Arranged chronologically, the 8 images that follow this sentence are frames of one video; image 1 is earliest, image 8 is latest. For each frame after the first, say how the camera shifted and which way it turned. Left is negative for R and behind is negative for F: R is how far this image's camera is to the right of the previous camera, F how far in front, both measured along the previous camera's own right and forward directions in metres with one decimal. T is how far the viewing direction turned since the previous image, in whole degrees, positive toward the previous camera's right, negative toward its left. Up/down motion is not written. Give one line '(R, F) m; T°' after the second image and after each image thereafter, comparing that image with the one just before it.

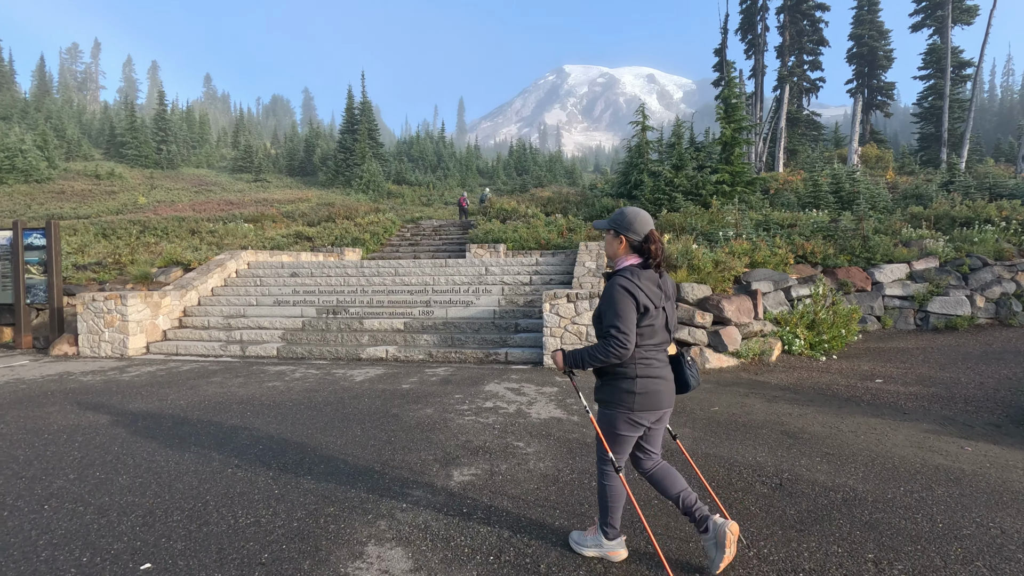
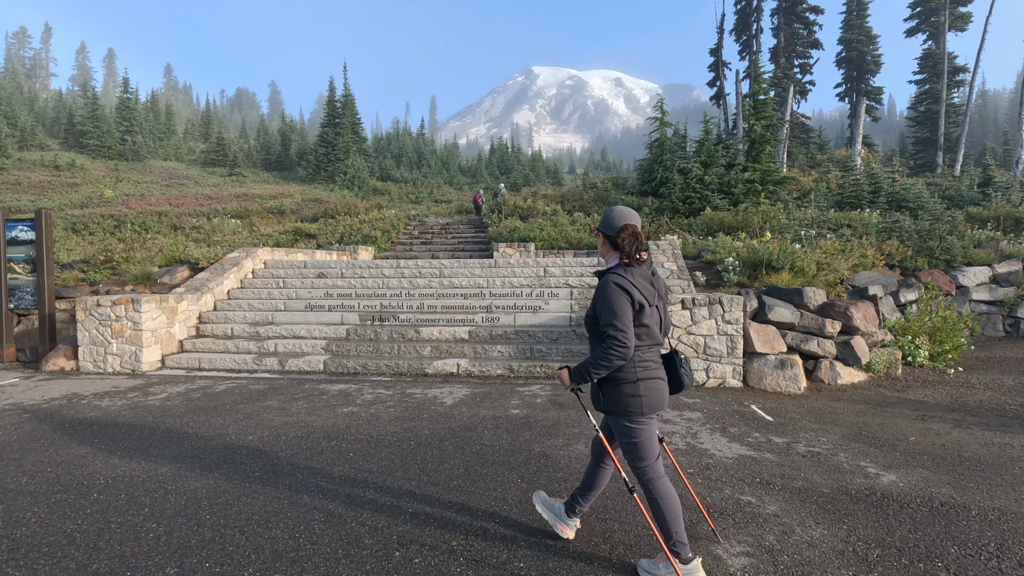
(-1.8, +1.2) m; +3°
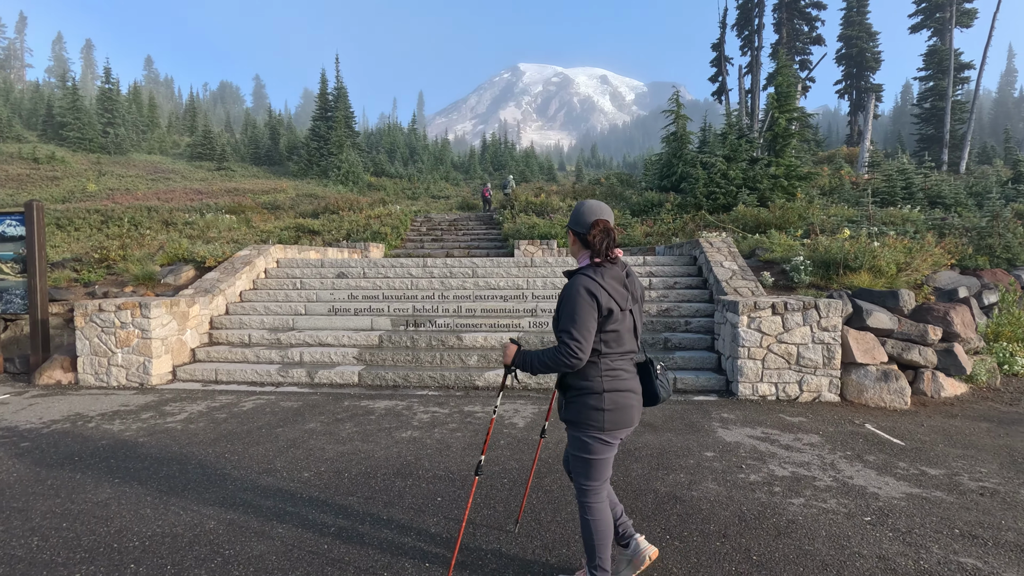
(-0.9, +0.8) m; +1°
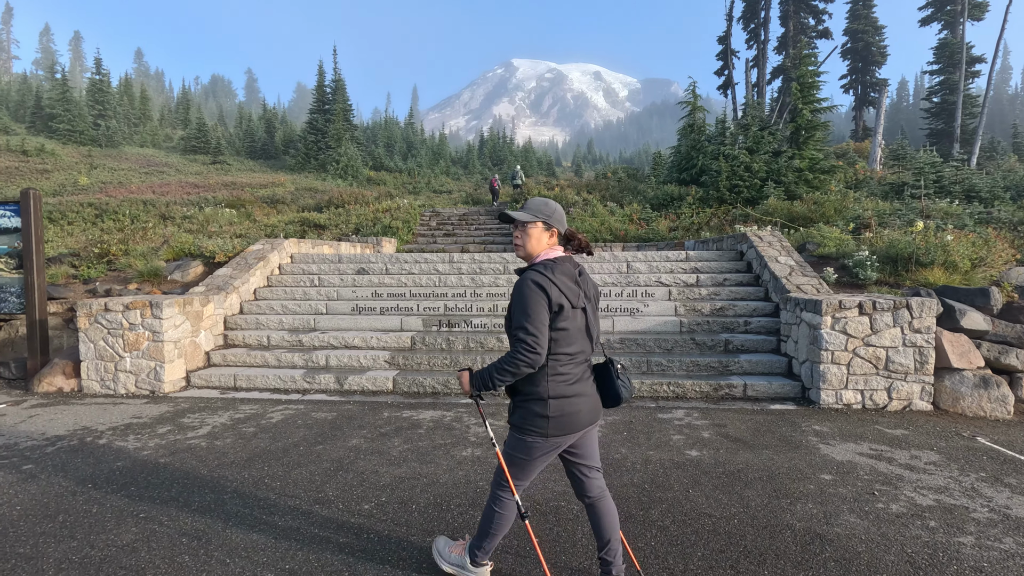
(-0.7, +0.6) m; +1°
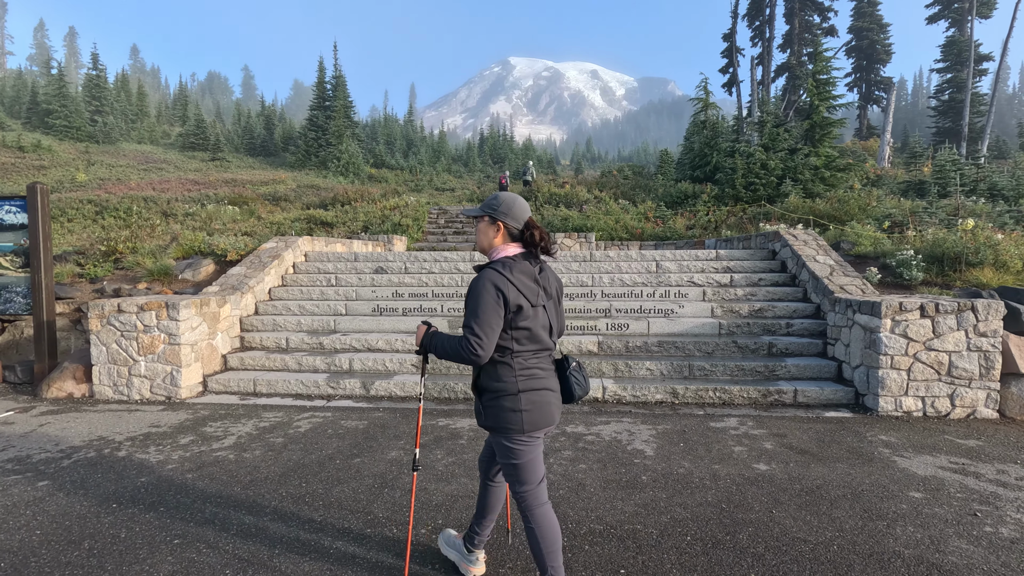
(-0.4, +0.3) m; 0°
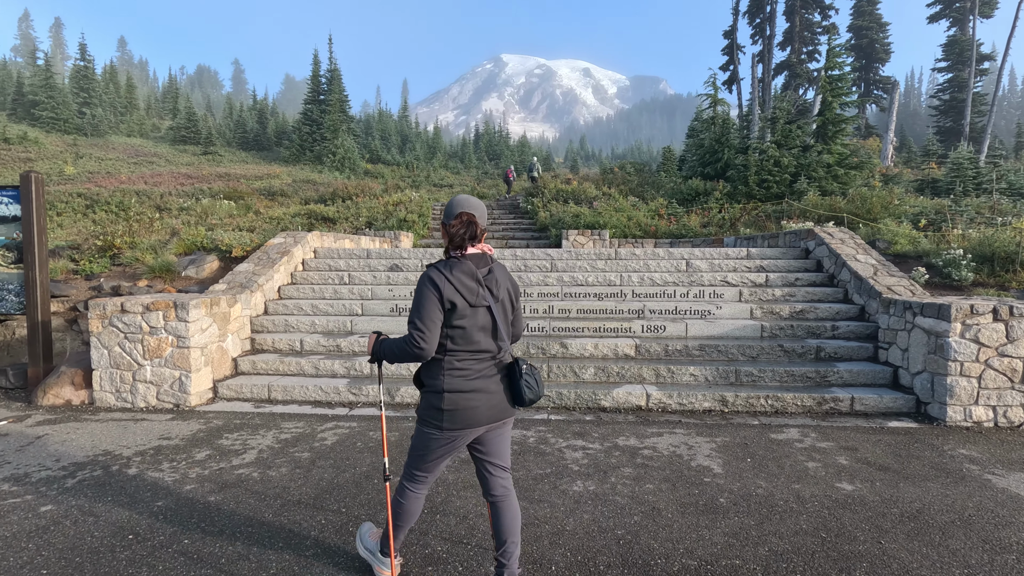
(-0.5, +0.4) m; +1°
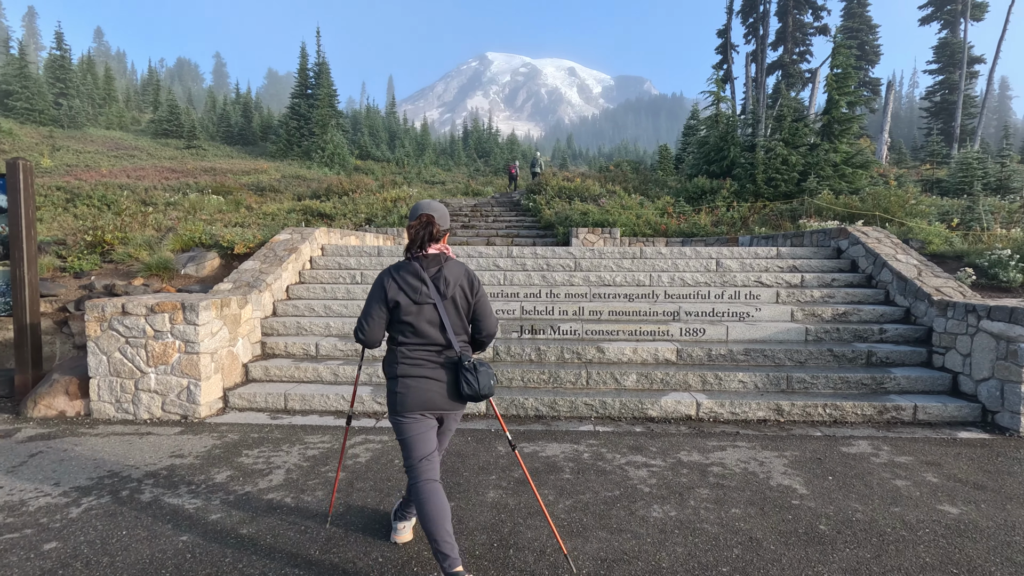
(-0.5, +0.4) m; +2°
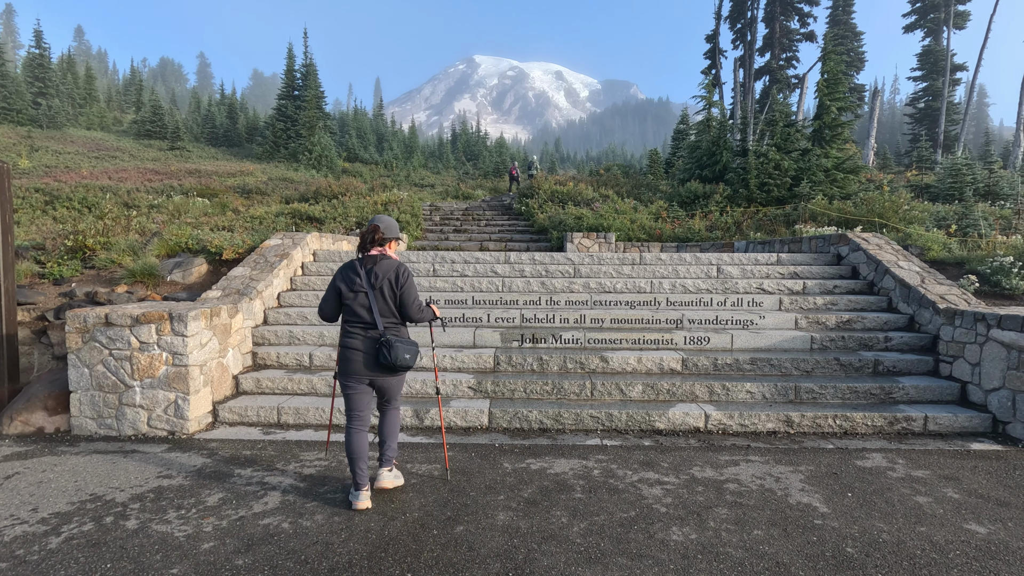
(-0.1, +0.2) m; +1°
